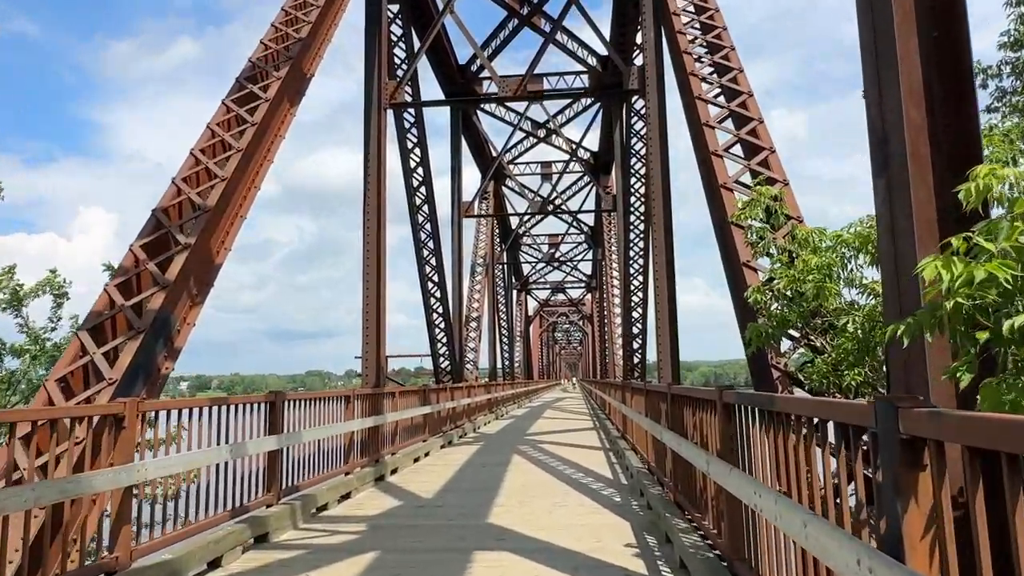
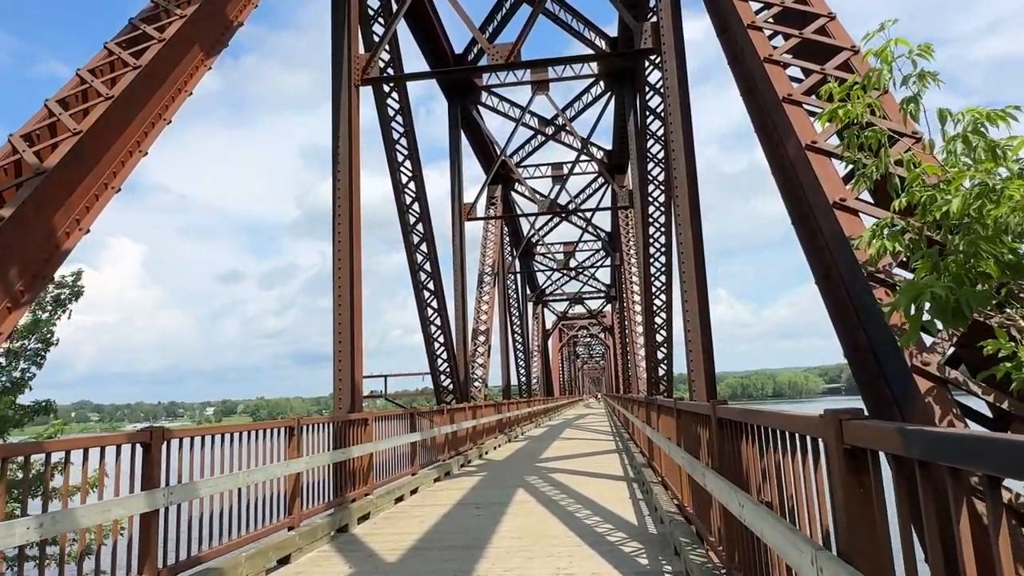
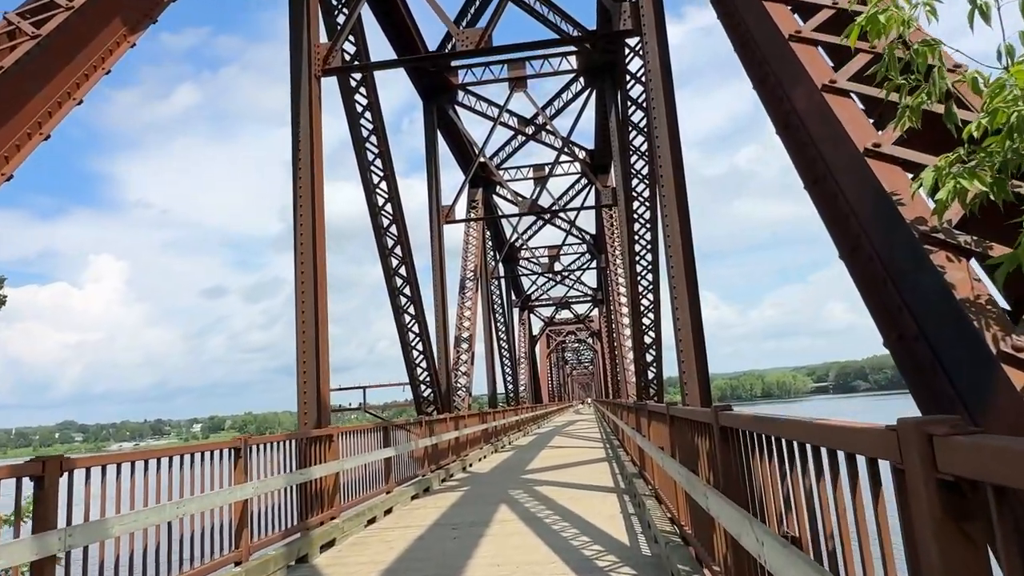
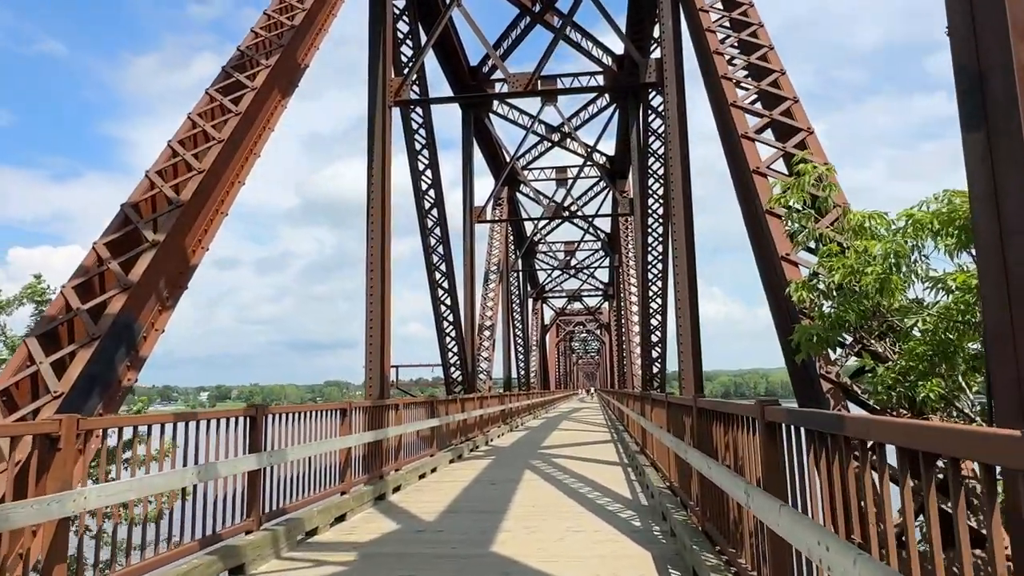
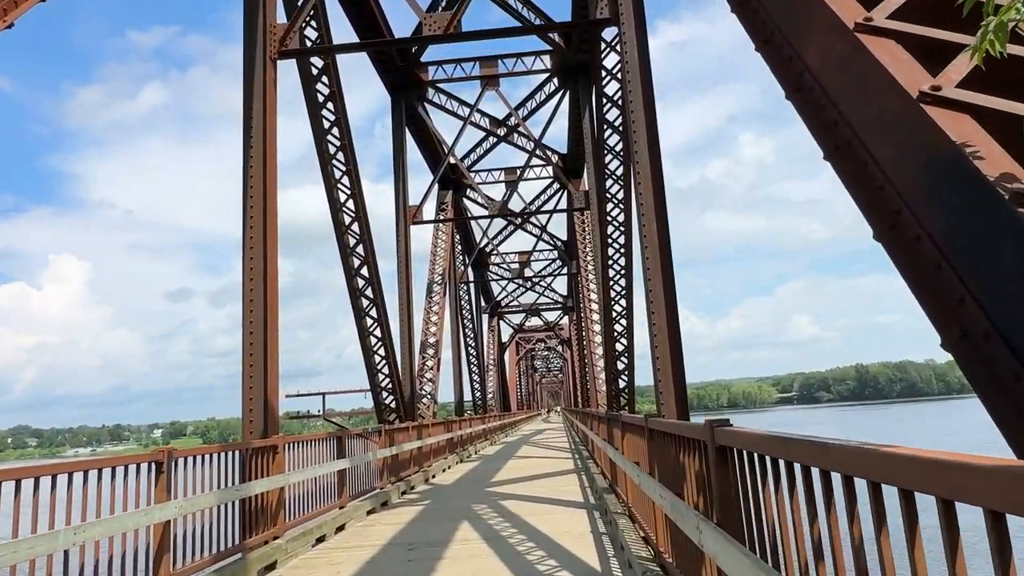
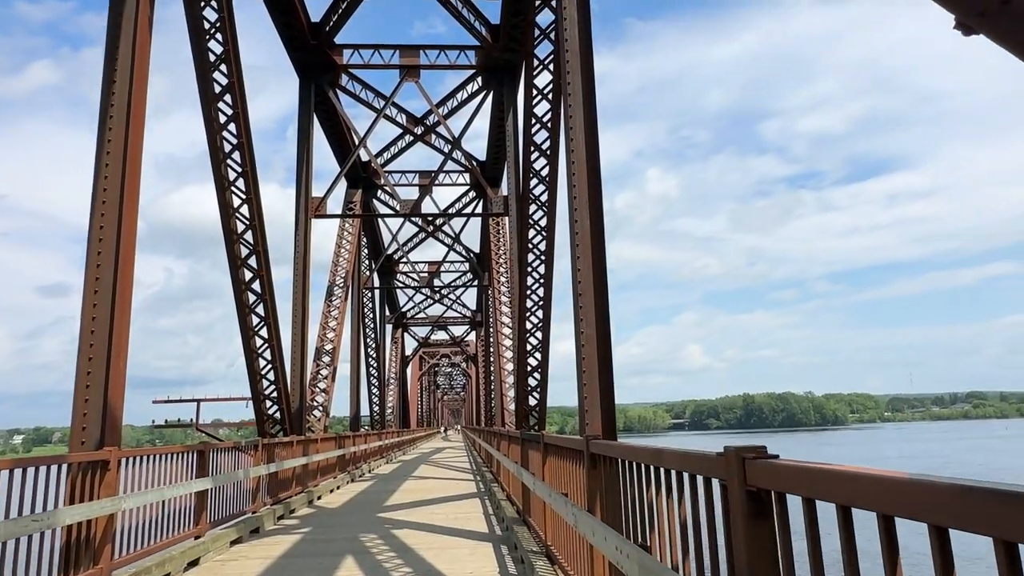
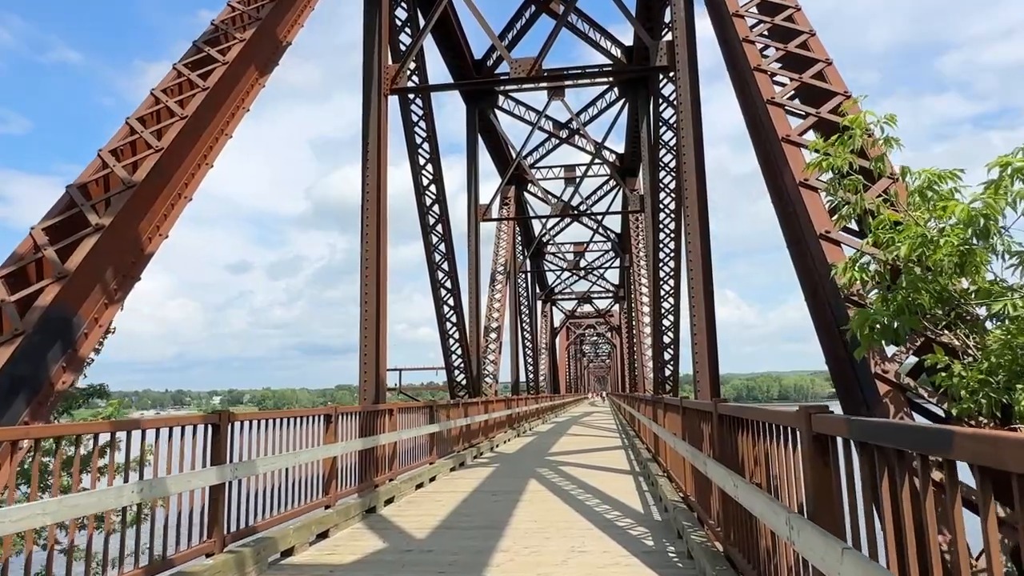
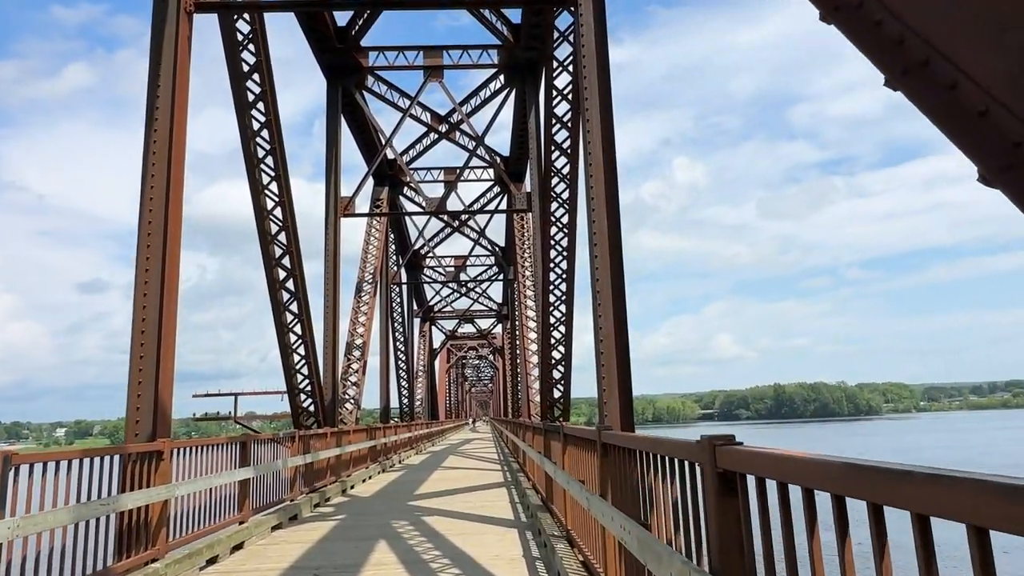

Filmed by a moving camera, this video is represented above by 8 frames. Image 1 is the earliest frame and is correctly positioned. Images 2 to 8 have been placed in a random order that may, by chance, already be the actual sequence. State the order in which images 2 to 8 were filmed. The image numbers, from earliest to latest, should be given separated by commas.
4, 7, 2, 3, 5, 8, 6
